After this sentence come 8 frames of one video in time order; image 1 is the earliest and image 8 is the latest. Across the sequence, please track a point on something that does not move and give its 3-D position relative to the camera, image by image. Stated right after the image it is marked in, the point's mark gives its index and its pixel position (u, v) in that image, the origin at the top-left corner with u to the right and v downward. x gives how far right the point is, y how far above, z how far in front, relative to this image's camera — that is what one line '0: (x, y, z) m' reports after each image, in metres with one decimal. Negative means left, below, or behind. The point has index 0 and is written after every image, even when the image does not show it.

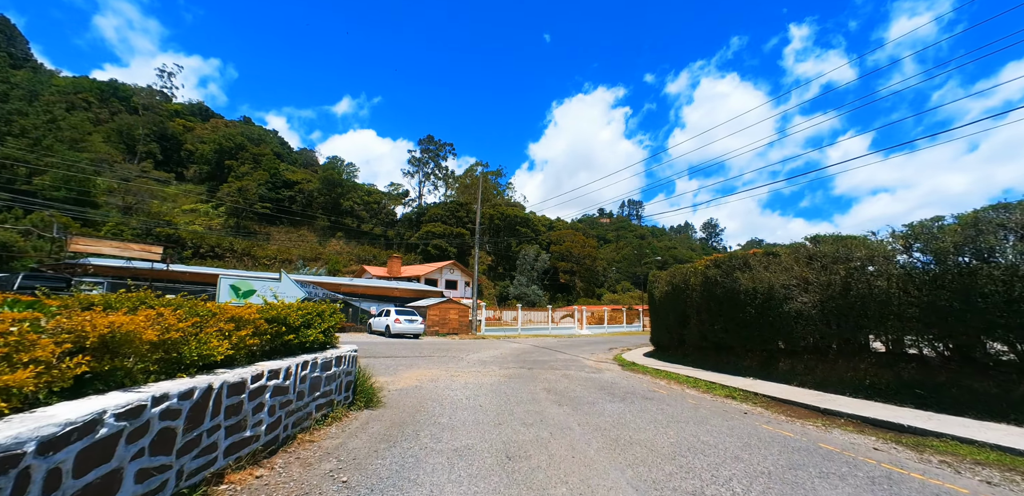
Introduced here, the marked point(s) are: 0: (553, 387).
0: (+1.0, -3.4, +9.6) m
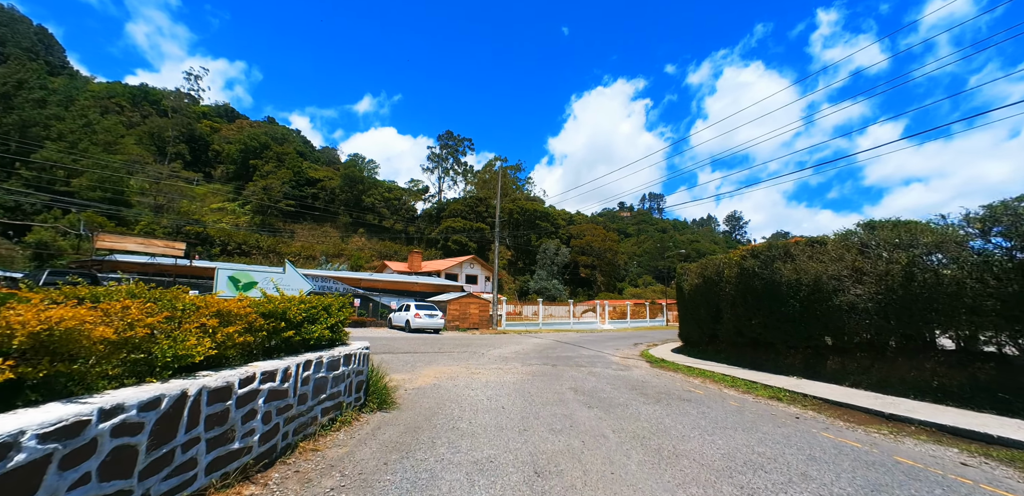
0: (+1.5, -3.1, +8.9) m
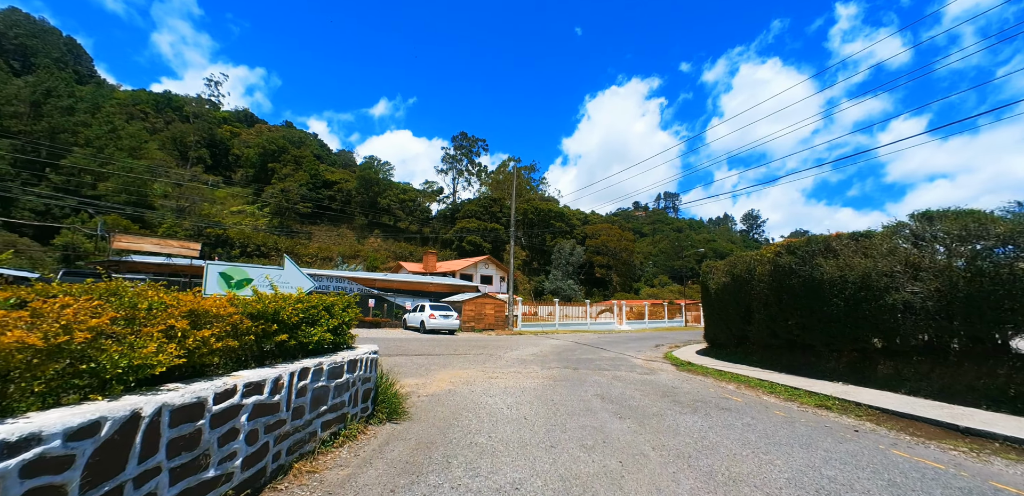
0: (+2.0, -3.0, +8.2) m
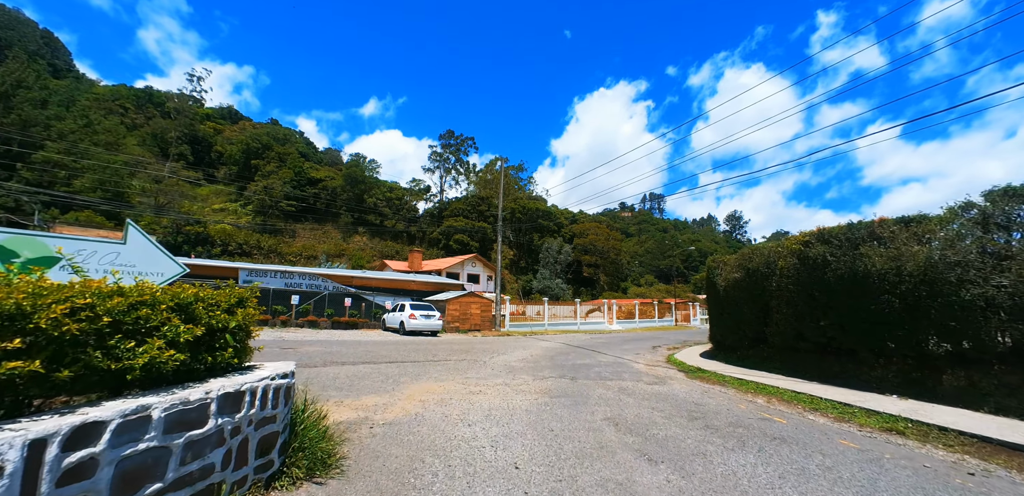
0: (+1.8, -2.7, +6.5) m
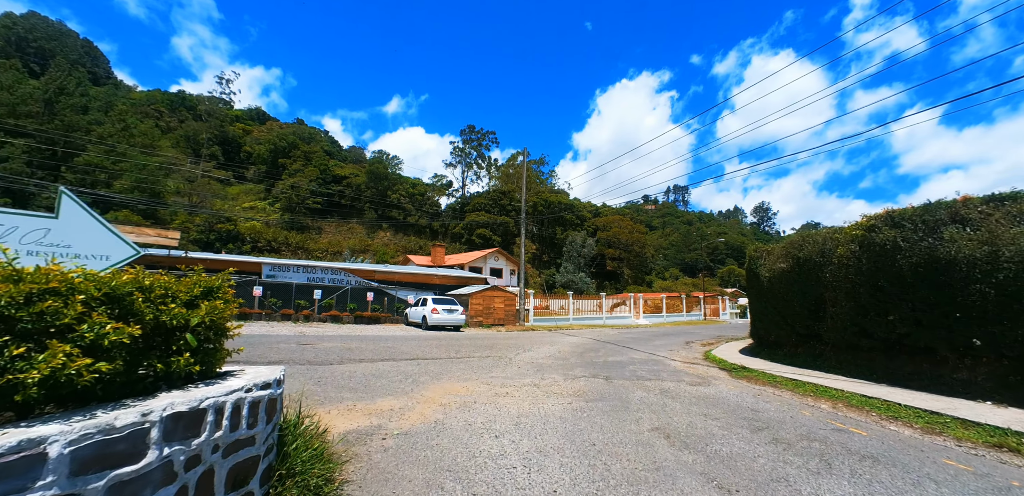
0: (+2.2, -2.5, +5.6) m
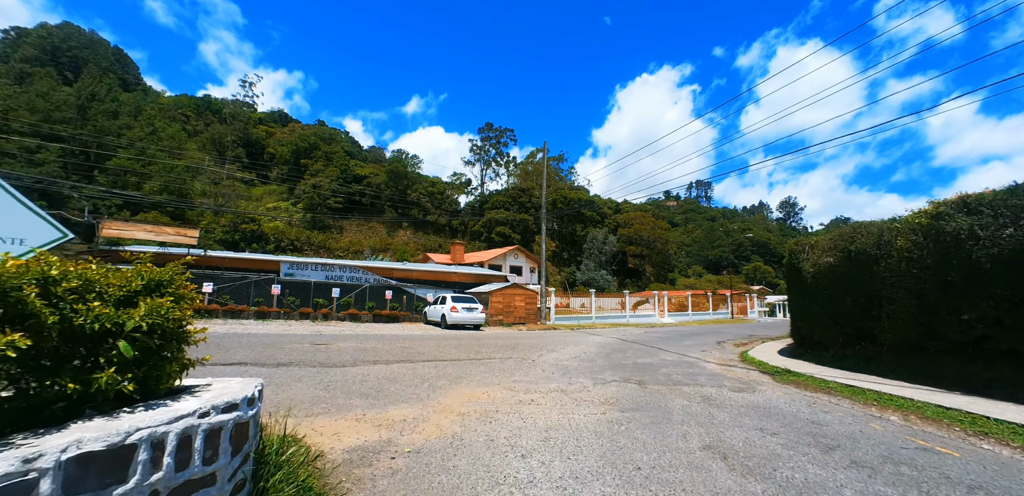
0: (+2.6, -2.4, +4.8) m
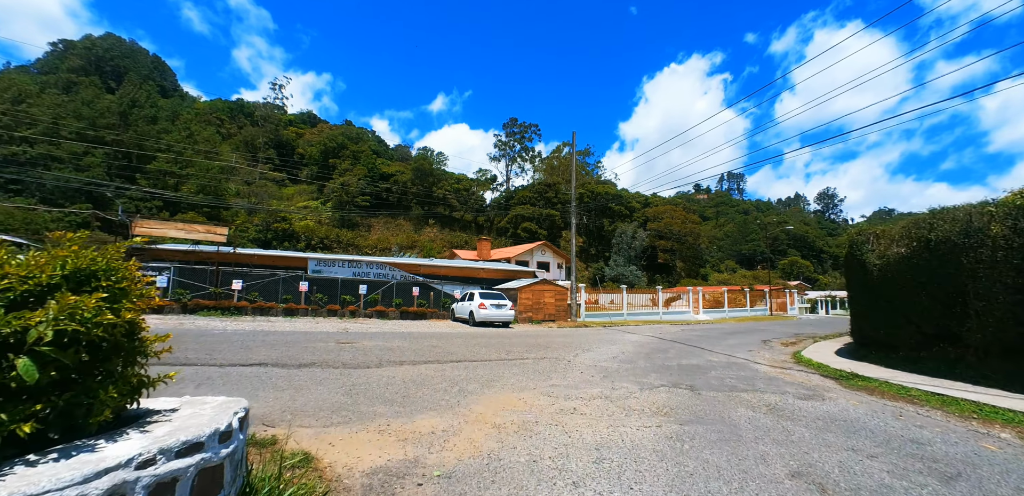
0: (+3.0, -2.2, +4.0) m
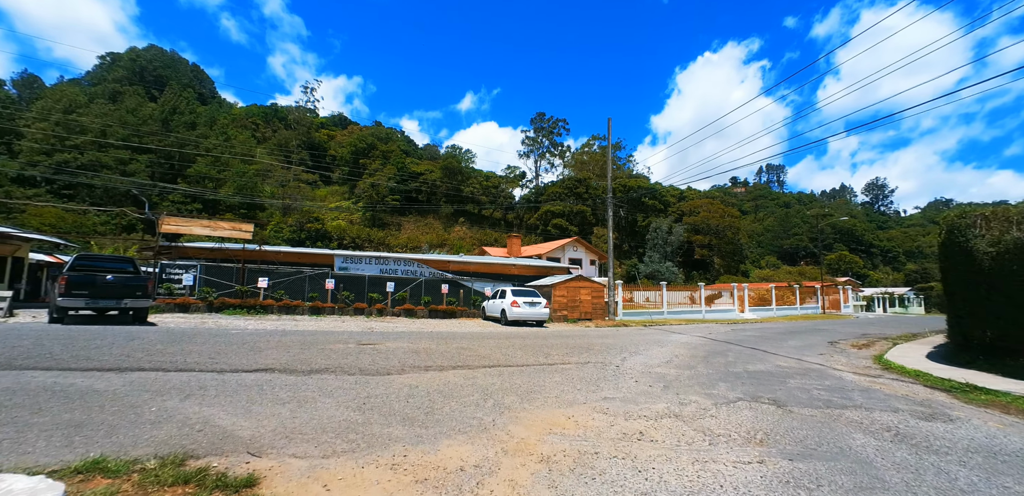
0: (+3.4, -1.9, +2.6) m
